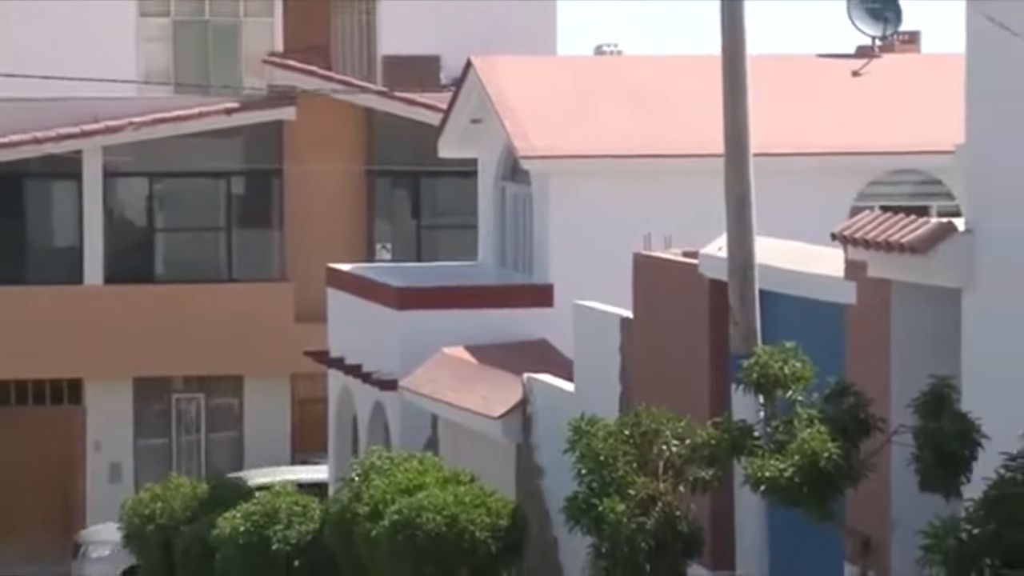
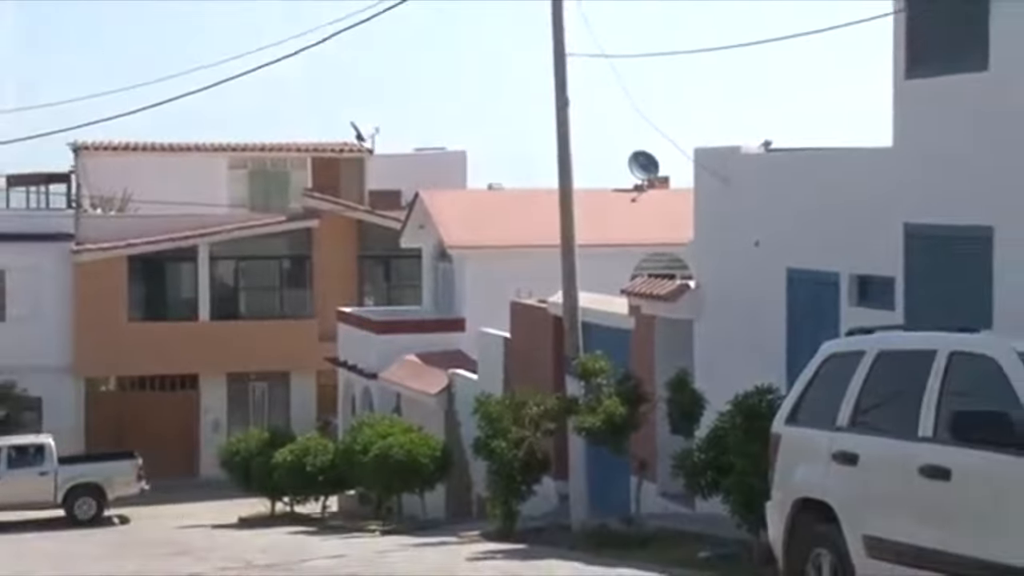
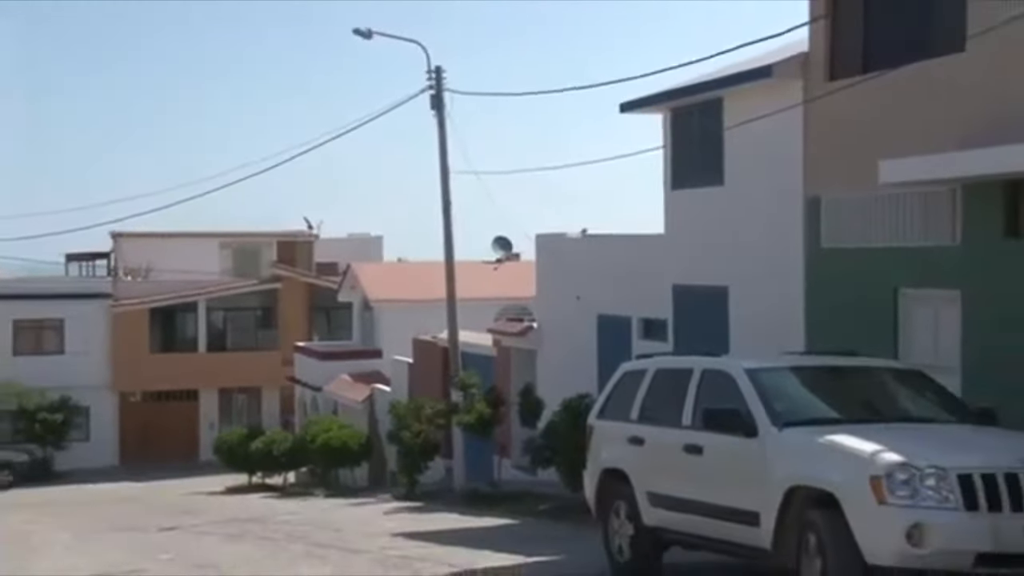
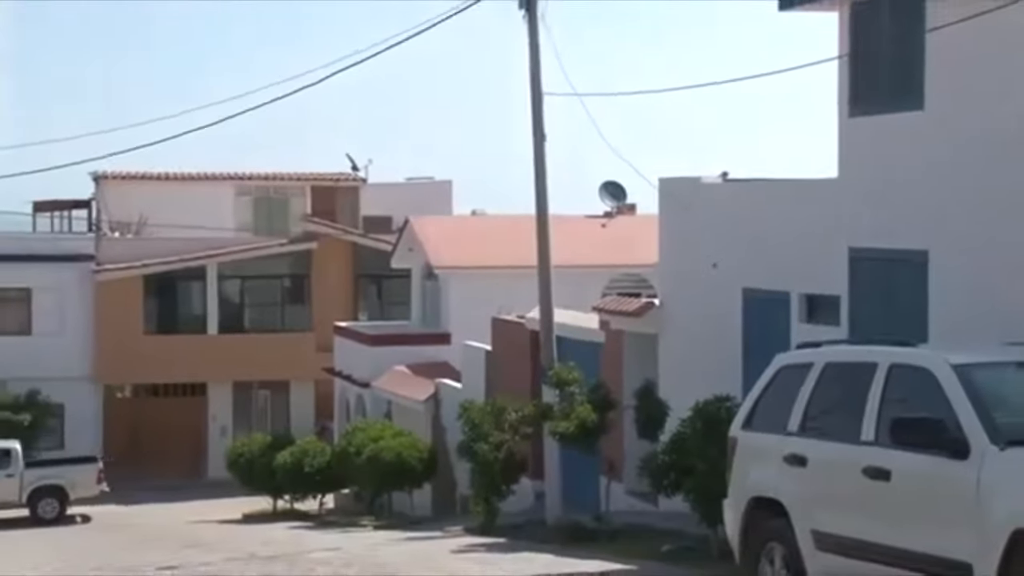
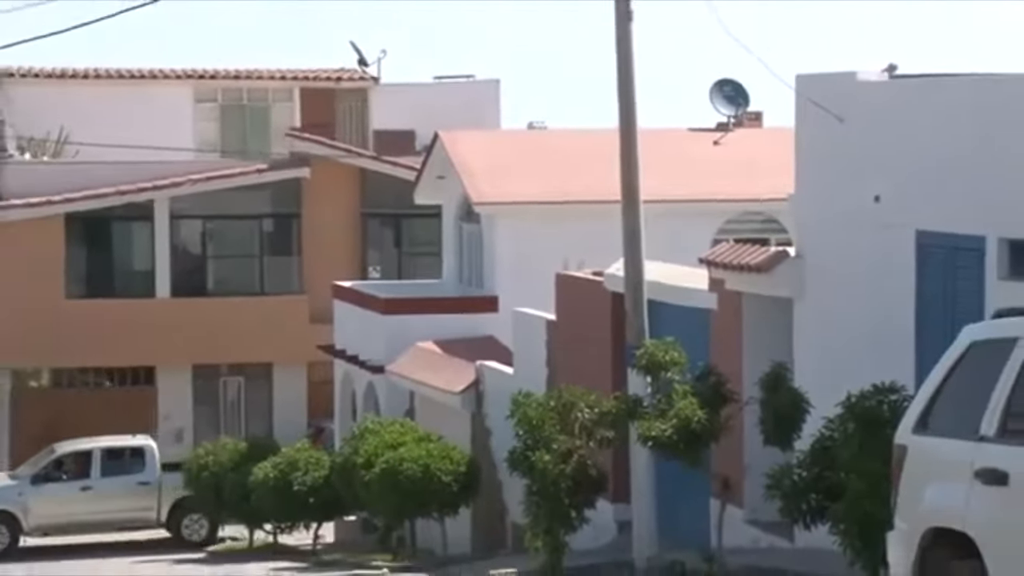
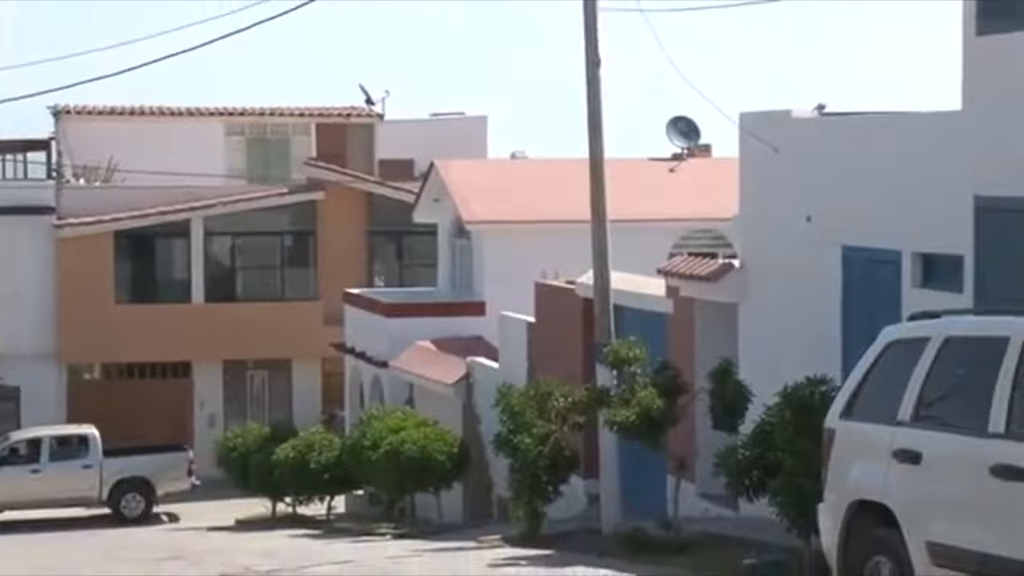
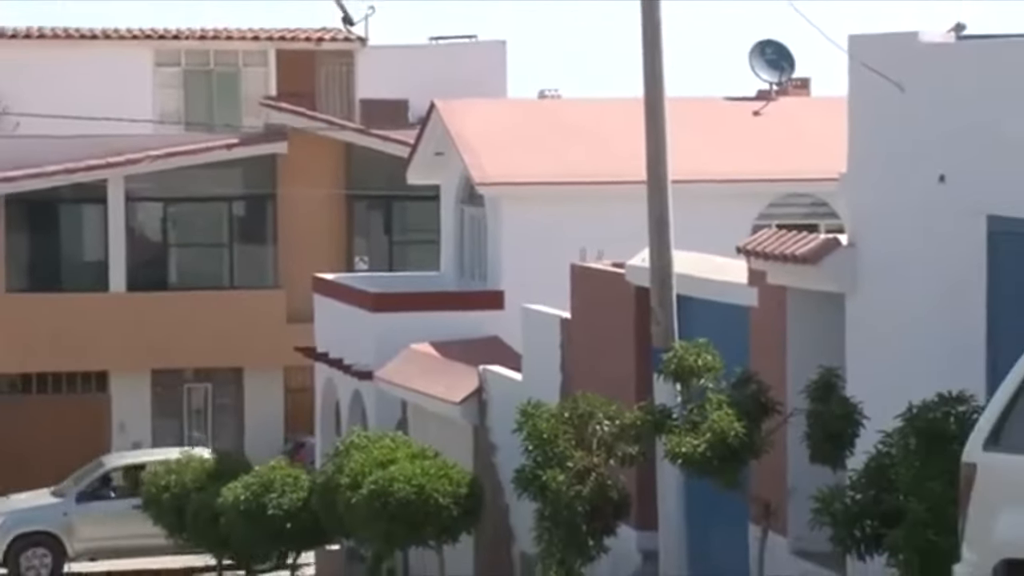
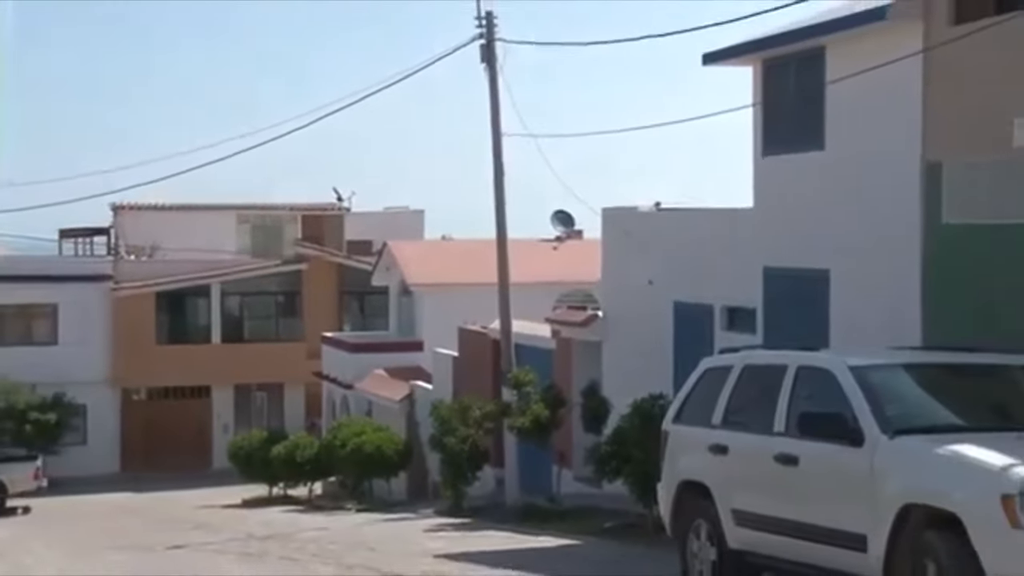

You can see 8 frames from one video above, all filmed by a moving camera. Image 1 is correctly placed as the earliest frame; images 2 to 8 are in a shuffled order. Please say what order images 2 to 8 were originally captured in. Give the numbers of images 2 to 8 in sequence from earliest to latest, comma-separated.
7, 5, 6, 2, 4, 8, 3
